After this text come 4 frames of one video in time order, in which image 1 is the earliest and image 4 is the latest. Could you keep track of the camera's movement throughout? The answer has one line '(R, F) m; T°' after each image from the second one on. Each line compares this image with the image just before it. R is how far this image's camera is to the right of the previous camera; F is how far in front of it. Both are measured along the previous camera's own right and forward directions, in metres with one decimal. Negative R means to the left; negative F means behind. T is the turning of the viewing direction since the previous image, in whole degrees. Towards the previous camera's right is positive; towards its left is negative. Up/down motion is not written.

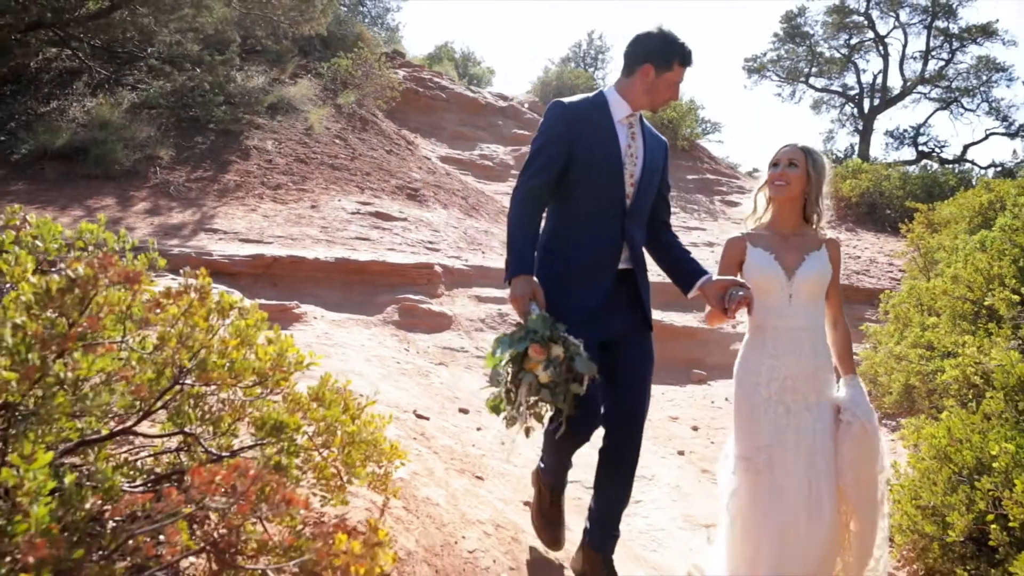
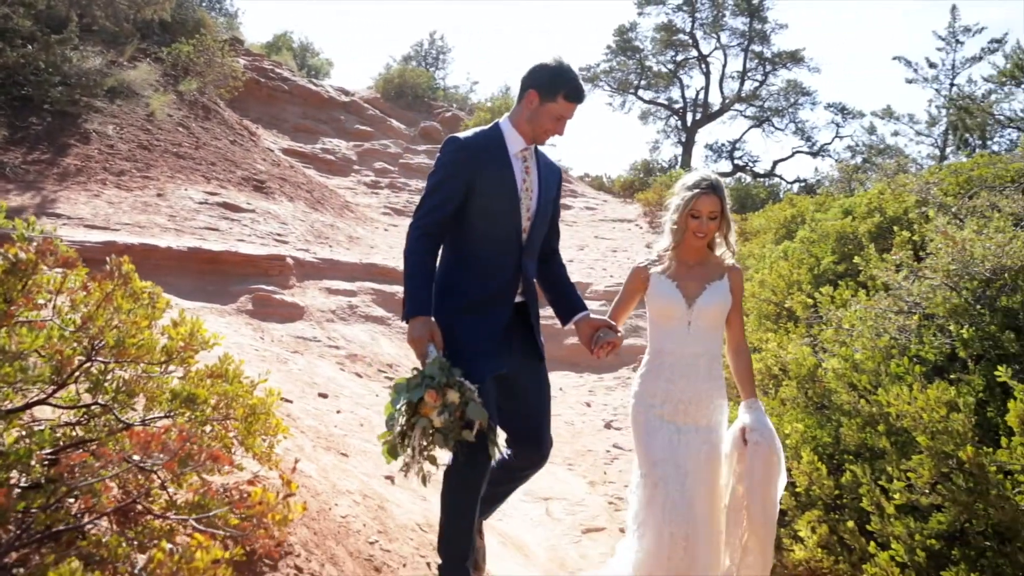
(-0.2, -0.4) m; +10°
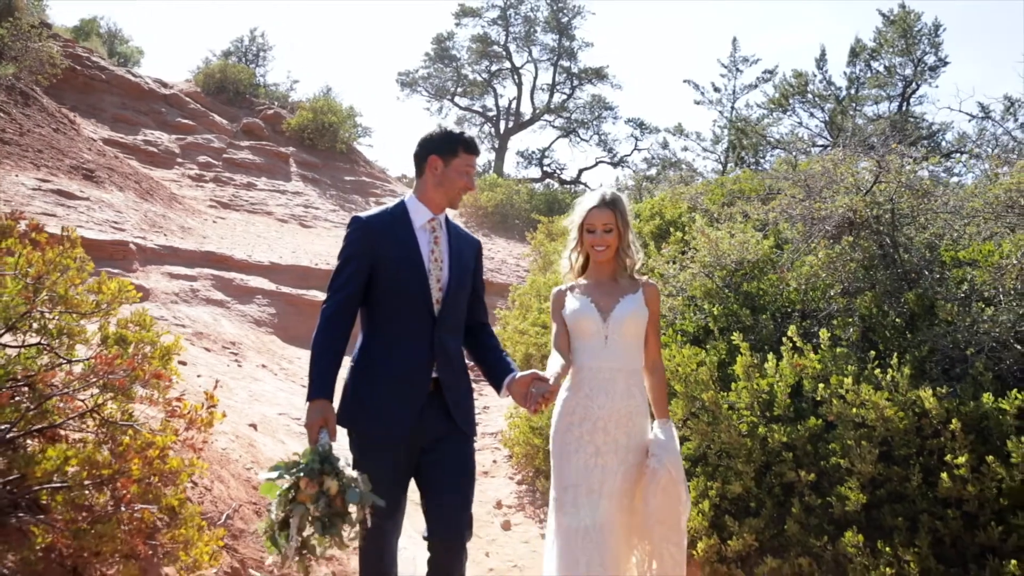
(-0.2, -0.9) m; +11°
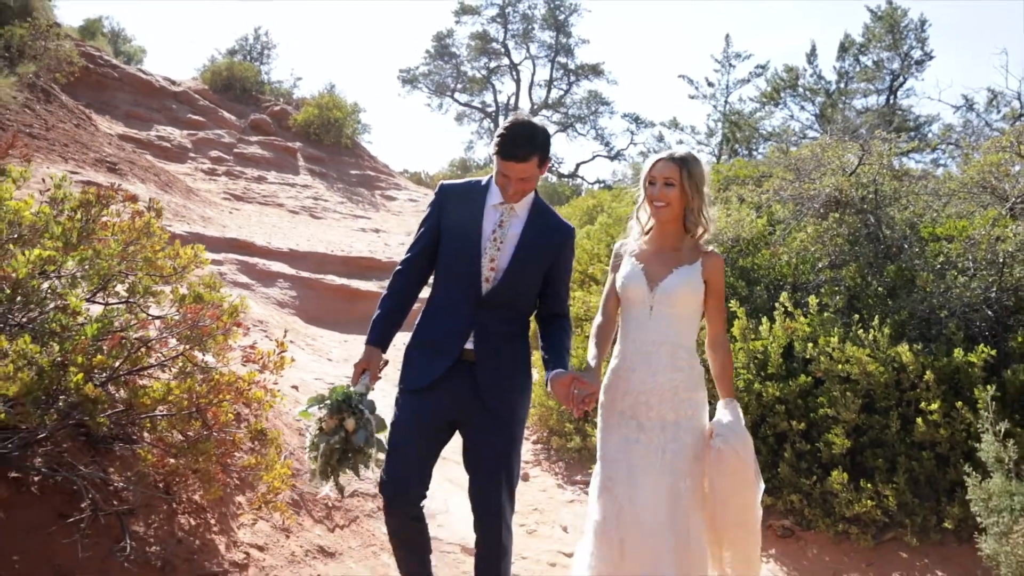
(-0.1, -0.5) m; 0°
